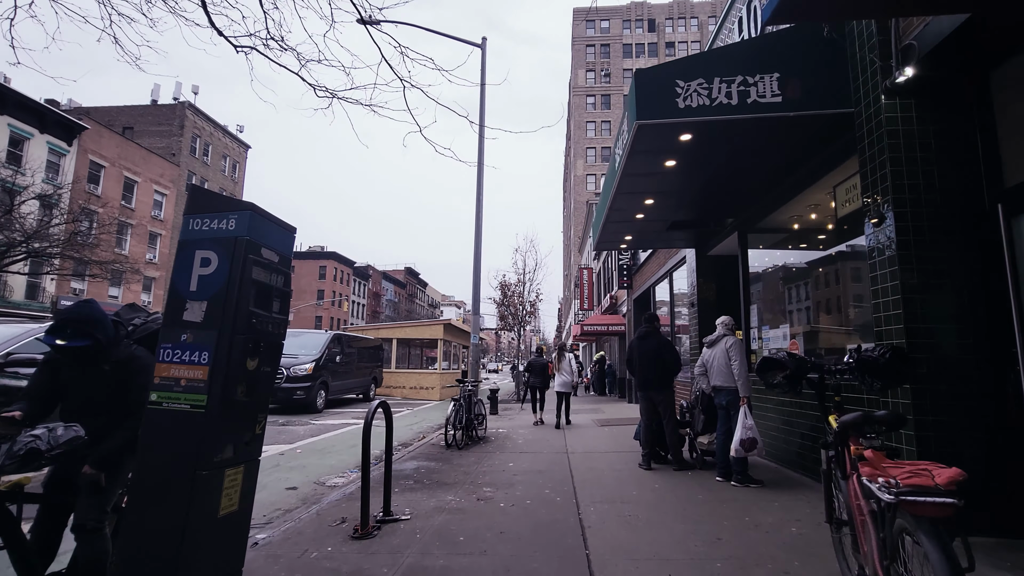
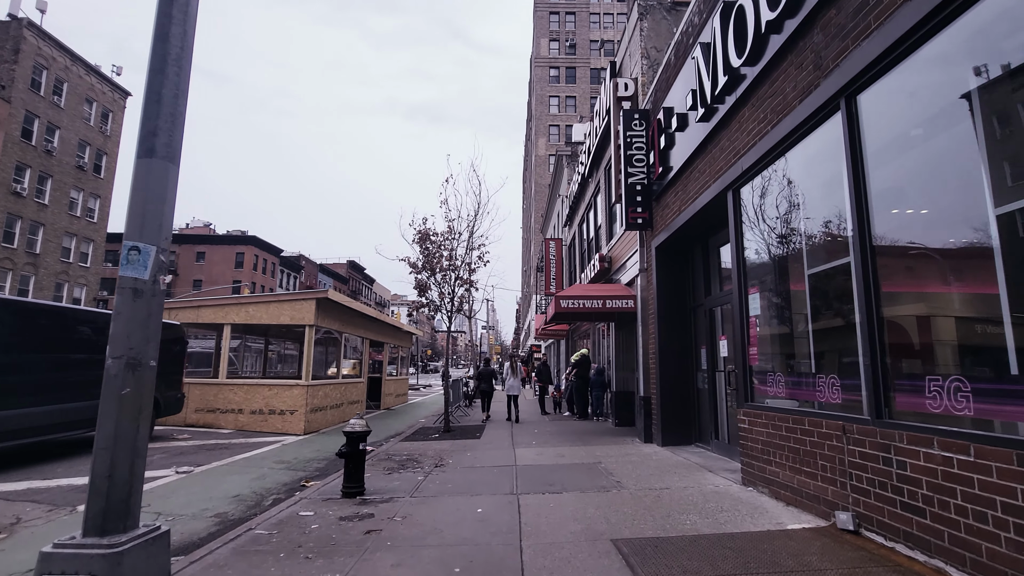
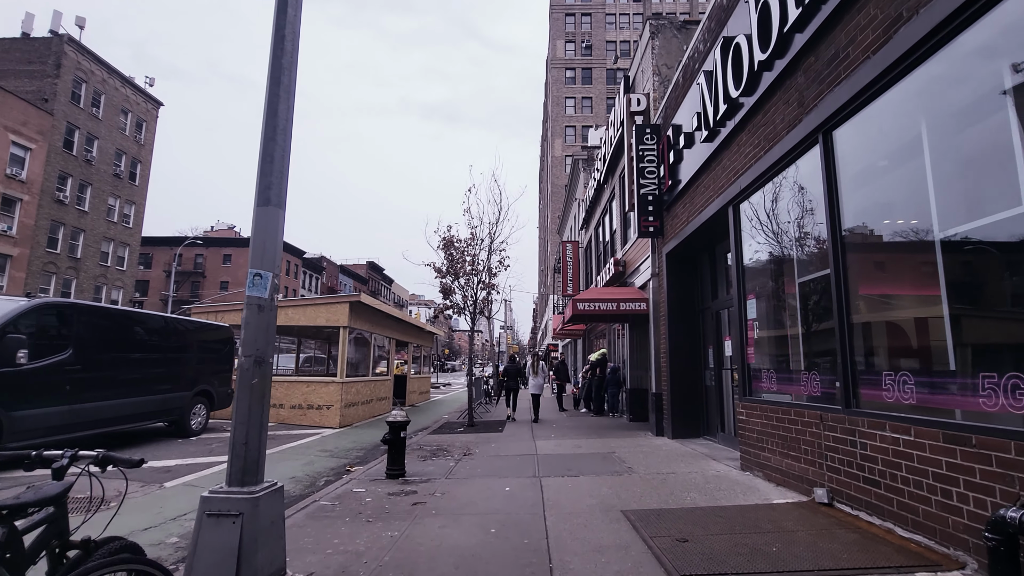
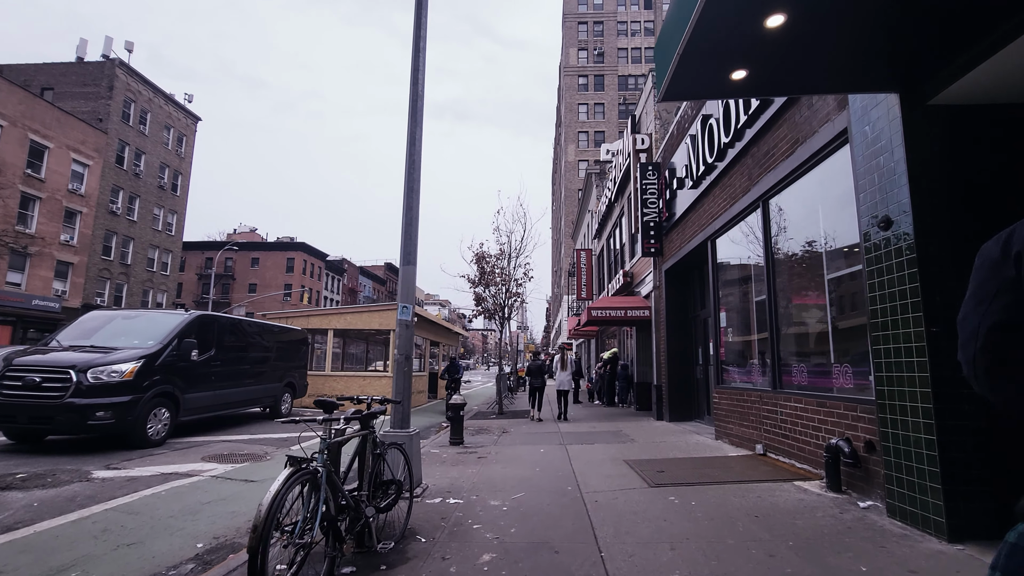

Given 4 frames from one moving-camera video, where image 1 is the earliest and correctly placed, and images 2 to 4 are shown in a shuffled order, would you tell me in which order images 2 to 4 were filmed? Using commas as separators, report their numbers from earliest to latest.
4, 3, 2
